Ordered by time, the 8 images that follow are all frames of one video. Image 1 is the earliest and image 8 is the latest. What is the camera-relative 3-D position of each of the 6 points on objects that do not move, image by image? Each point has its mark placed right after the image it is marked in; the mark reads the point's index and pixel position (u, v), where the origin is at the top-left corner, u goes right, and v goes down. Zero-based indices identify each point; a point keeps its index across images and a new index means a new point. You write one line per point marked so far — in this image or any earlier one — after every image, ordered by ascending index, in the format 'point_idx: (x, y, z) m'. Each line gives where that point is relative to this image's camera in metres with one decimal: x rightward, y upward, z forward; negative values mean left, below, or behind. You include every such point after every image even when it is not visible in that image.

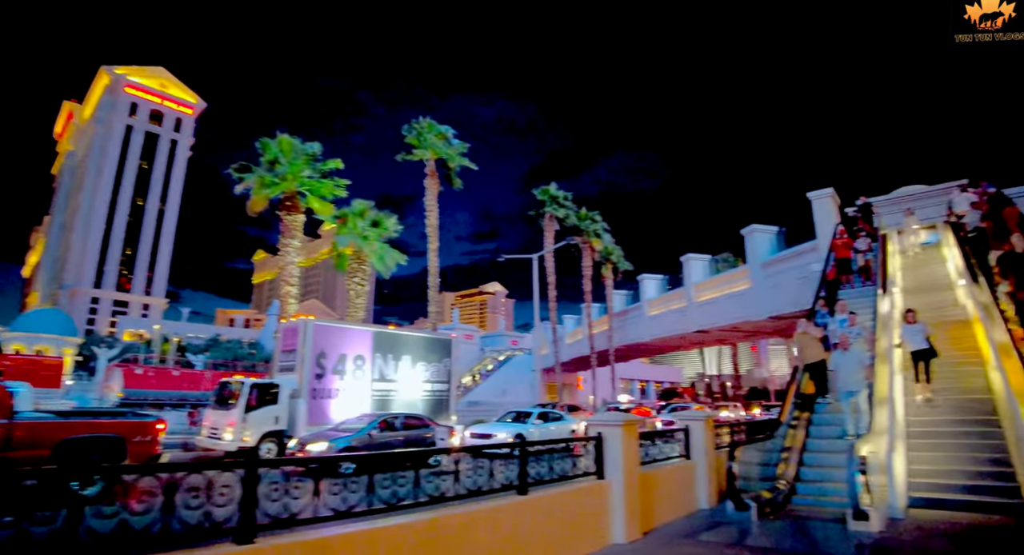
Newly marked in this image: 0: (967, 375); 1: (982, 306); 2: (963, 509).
0: (+8.1, -1.7, +8.8) m
1: (+8.8, -0.6, +9.2) m
2: (+6.1, -3.1, +6.7) m
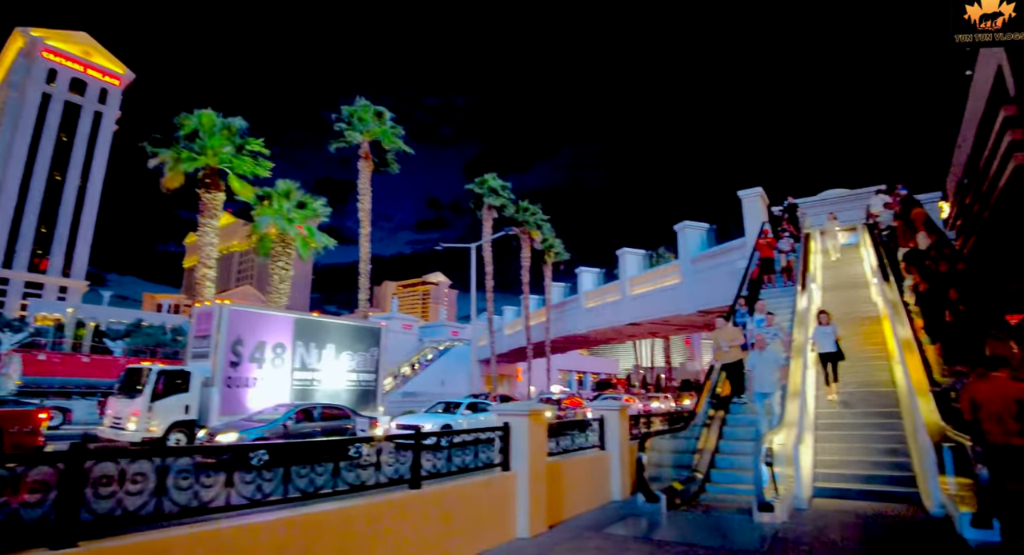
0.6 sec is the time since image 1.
0: (+6.5, -1.6, +8.9) m
1: (+7.2, -0.5, +9.5) m
2: (+4.8, -3.0, +6.7) m
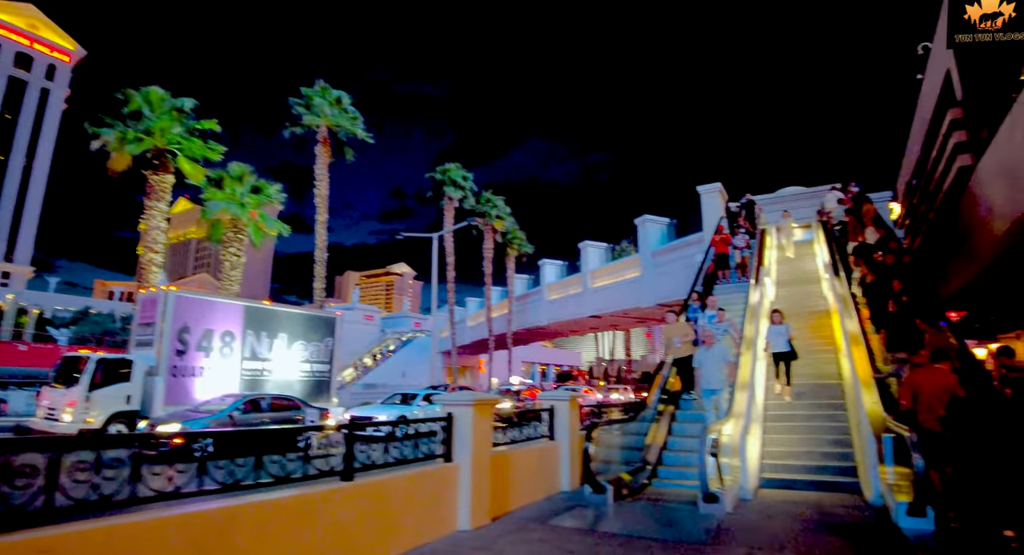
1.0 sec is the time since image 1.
0: (+5.6, -1.5, +9.0) m
1: (+6.3, -0.4, +9.6) m
2: (+4.0, -2.8, +6.7) m
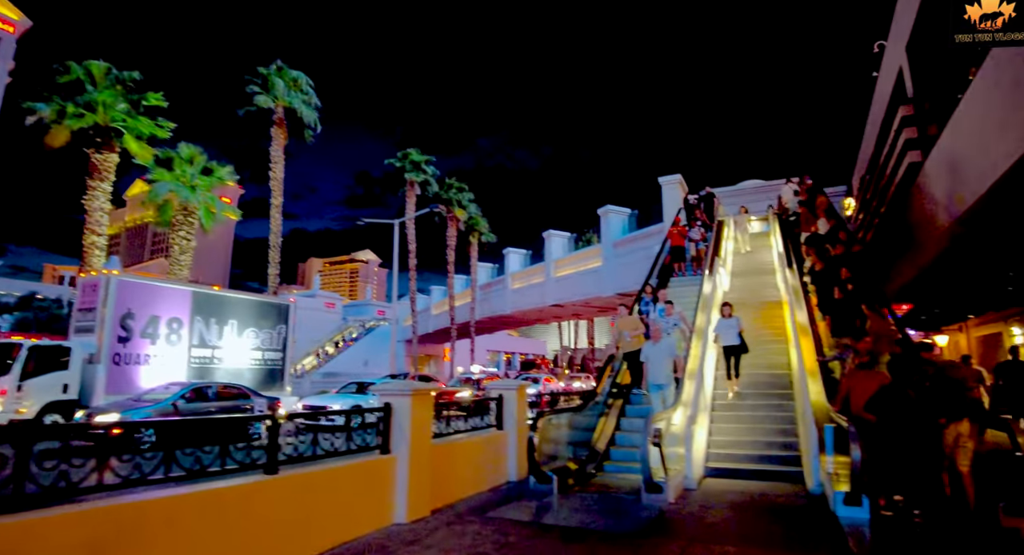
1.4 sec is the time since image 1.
0: (+4.7, -1.3, +9.1) m
1: (+5.4, -0.2, +9.7) m
2: (+3.2, -2.7, +6.7) m
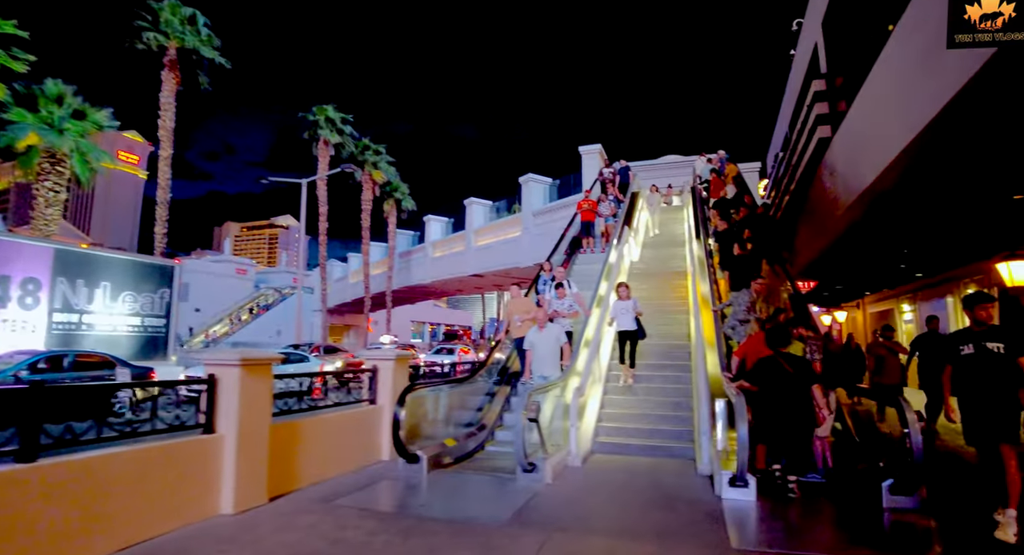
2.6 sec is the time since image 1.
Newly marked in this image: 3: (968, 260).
0: (+2.8, -0.8, +8.7) m
1: (+3.5, +0.4, +9.3) m
2: (+1.6, -2.2, +6.1) m
3: (+9.8, +0.4, +10.6) m
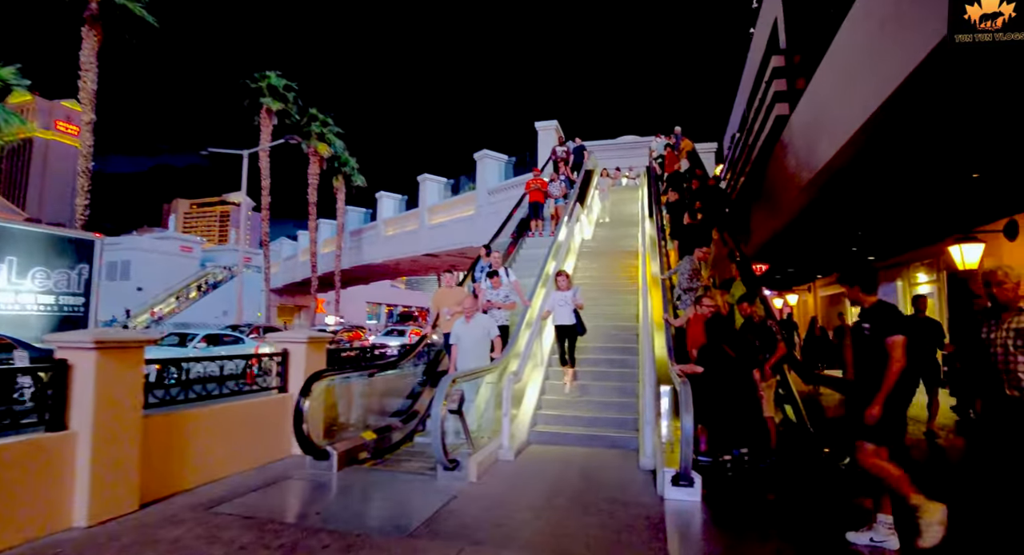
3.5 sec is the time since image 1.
0: (+1.9, -0.4, +8.1) m
1: (+2.5, +0.8, +8.8) m
2: (+0.8, -1.9, +5.6) m
3: (+8.6, +0.7, +10.6) m
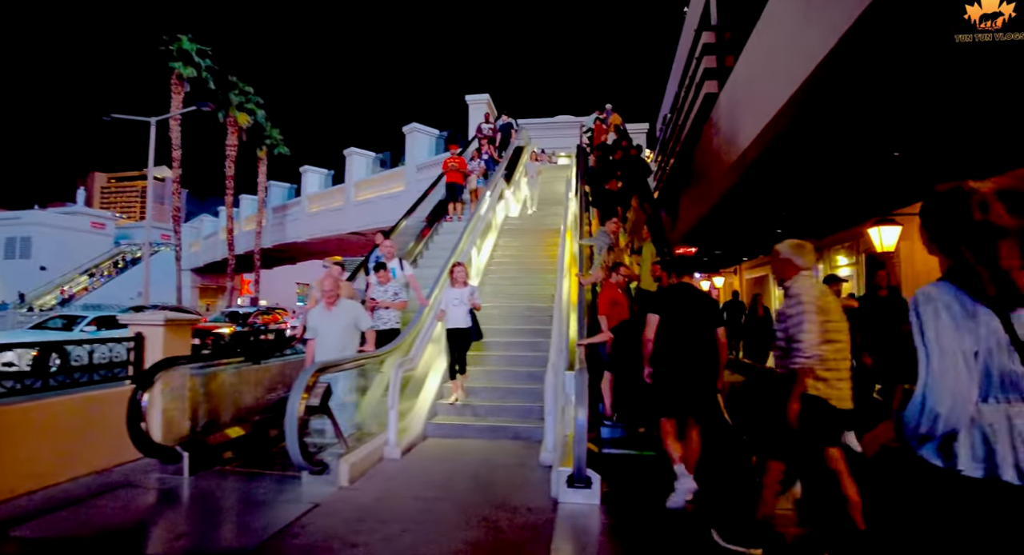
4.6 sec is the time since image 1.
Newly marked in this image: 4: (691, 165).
0: (+0.5, 0.0, +7.6) m
1: (+1.1, +1.1, +8.3) m
2: (-0.2, -1.6, +5.0) m
3: (+7.0, +1.1, +10.7) m
4: (+4.8, +3.0, +13.2) m
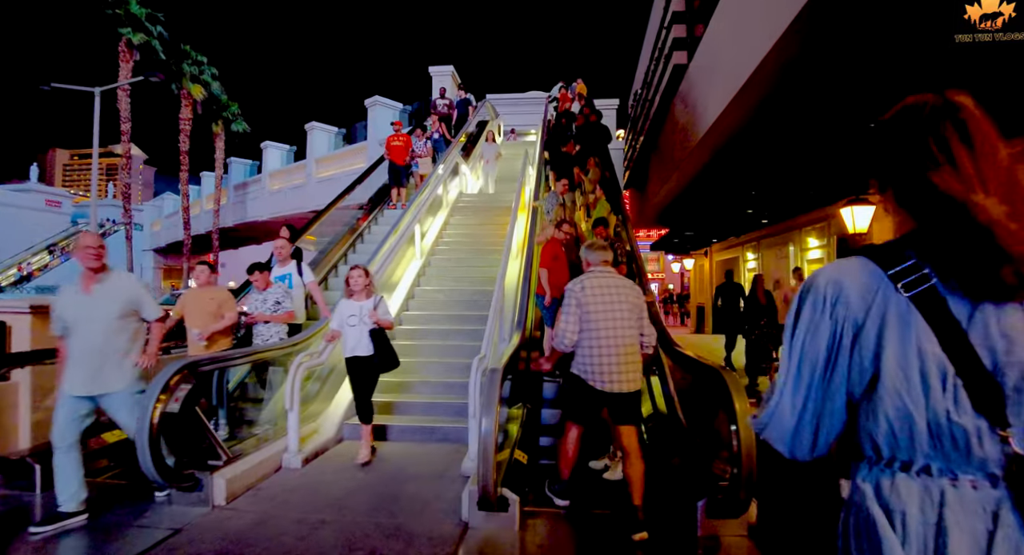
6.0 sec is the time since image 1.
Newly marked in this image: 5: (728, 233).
0: (-0.2, +0.2, +7.0) m
1: (+0.4, +1.4, +7.6) m
2: (-0.9, -1.4, +4.4) m
3: (+6.2, +1.5, +10.3) m
4: (+3.8, +3.4, +12.6) m
5: (+6.2, +1.3, +14.3) m
